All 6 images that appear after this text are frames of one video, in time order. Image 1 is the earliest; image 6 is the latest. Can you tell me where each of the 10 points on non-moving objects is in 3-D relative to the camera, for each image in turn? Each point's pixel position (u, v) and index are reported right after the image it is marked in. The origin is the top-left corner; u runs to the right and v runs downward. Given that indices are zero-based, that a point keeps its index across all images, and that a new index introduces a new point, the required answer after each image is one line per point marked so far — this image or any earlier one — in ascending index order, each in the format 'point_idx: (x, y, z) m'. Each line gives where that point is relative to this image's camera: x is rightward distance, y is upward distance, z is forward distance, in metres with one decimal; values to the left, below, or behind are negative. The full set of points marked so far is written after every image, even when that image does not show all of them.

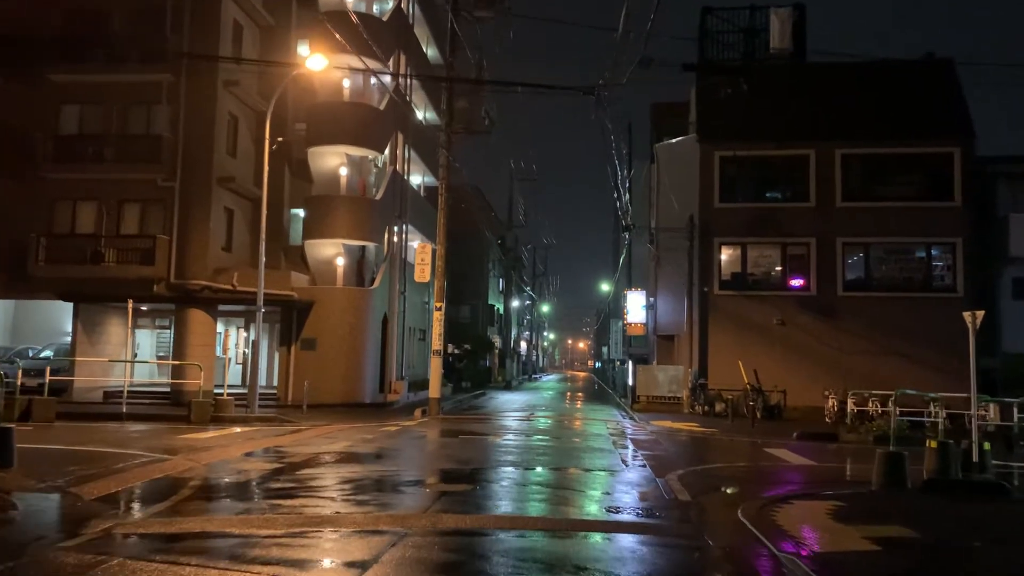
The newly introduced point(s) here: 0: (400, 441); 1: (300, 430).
0: (-2.3, -3.1, +16.8) m
1: (-5.1, -3.4, +19.7) m
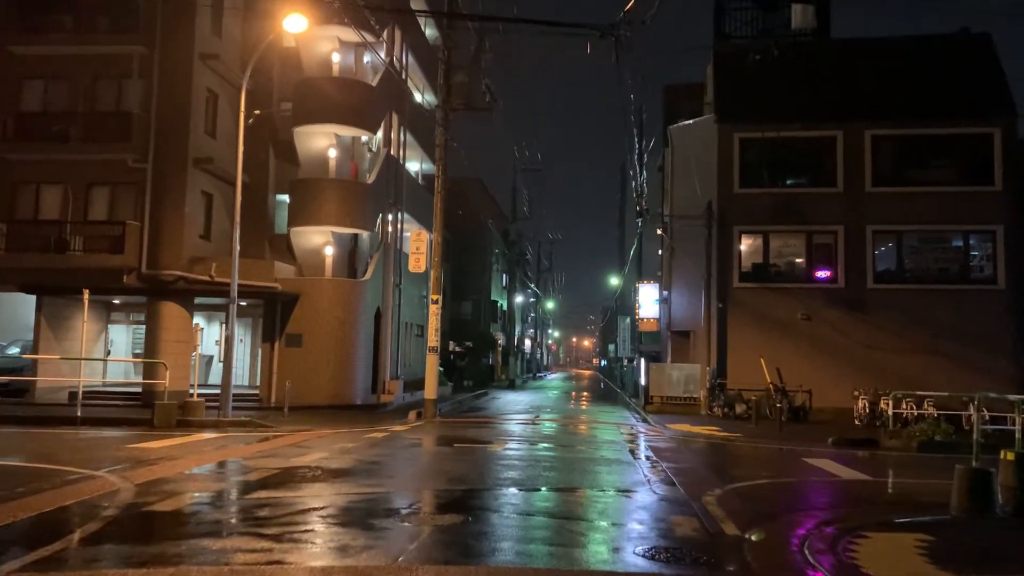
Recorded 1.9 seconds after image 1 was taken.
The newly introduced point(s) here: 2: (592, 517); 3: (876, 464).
0: (-2.2, -2.9, +14.5) m
1: (-5.0, -3.2, +17.4) m
2: (+0.9, -2.5, +9.0) m
3: (+8.3, -4.0, +18.7) m
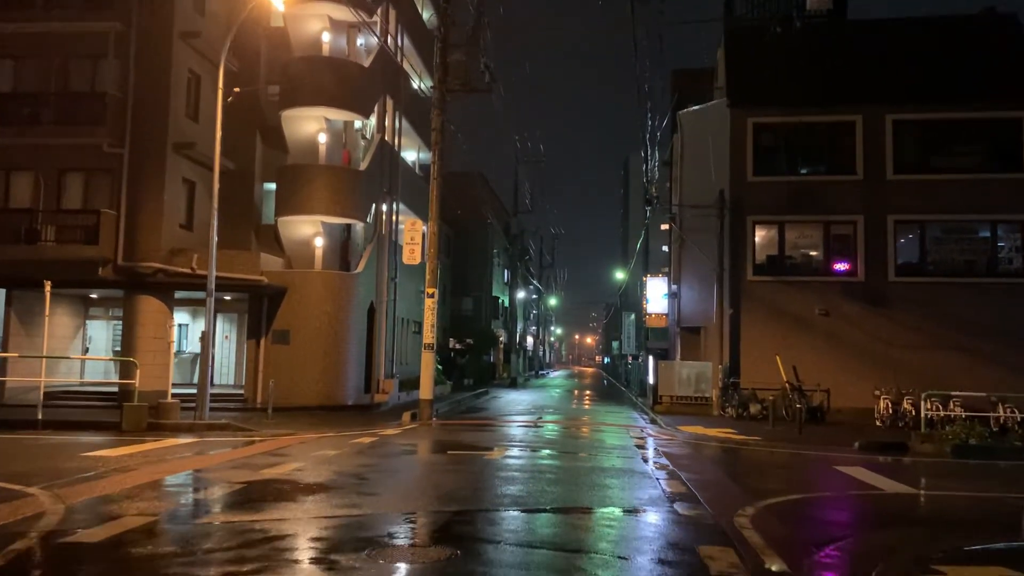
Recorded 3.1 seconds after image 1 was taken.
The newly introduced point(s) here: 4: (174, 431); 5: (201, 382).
0: (-2.2, -2.7, +13.1) m
1: (-5.0, -3.0, +16.0) m
2: (+0.9, -2.4, +7.5) m
3: (+8.3, -3.8, +17.1) m
4: (-7.0, -2.9, +16.9) m
5: (-6.8, -2.1, +17.8) m
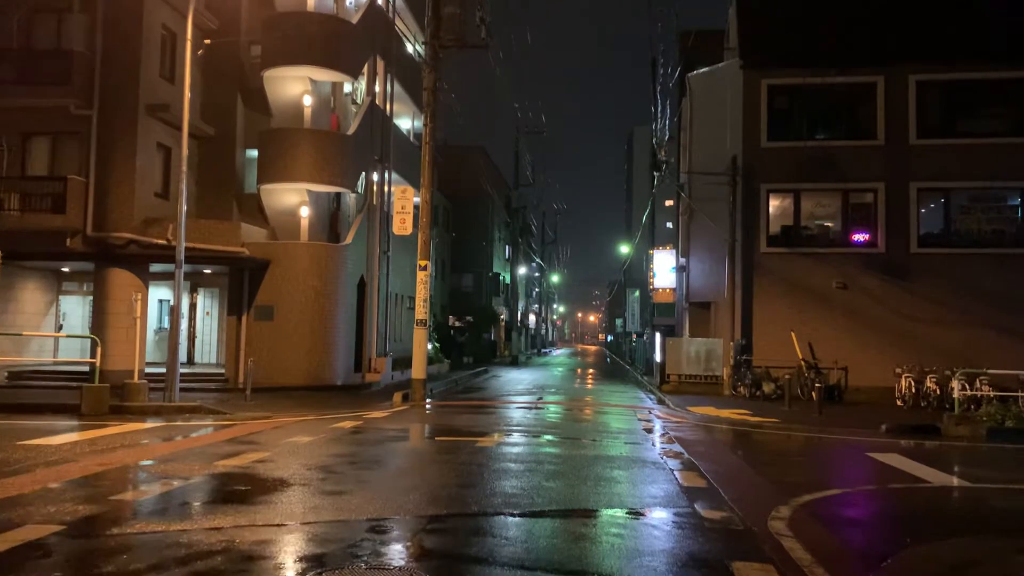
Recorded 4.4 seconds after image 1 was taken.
0: (-2.3, -2.3, +11.6) m
1: (-5.1, -2.5, +14.5) m
2: (+0.8, -2.0, +6.1) m
3: (+8.2, -3.2, +15.7) m
4: (-7.0, -2.4, +15.5) m
5: (-6.8, -1.5, +16.4) m
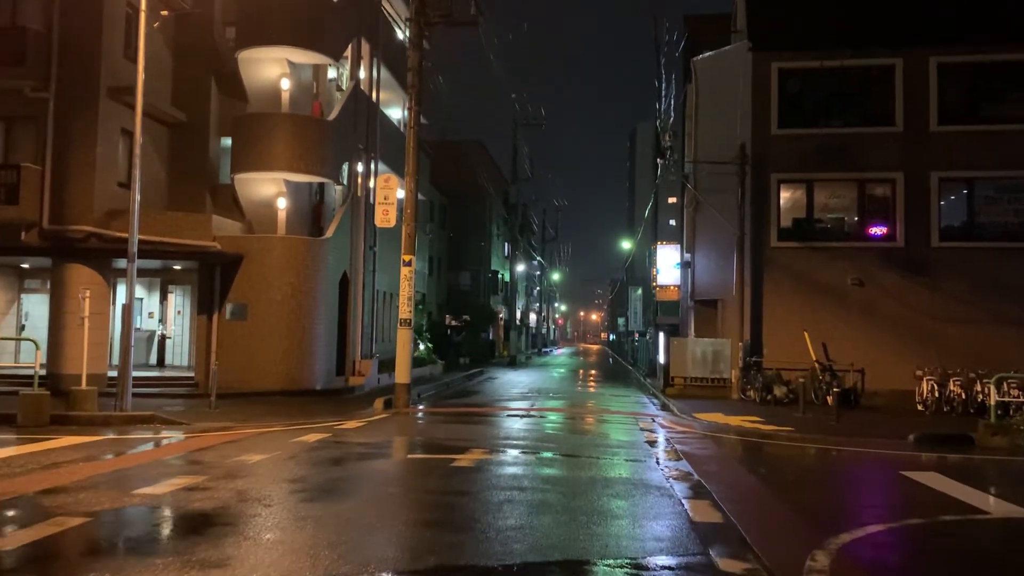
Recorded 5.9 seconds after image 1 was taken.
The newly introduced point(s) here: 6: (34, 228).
0: (-2.5, -2.2, +10.0) m
1: (-5.3, -2.4, +13.0) m
2: (+0.5, -2.0, +4.5) m
3: (+8.0, -3.2, +14.1) m
4: (-7.2, -2.3, +13.9) m
5: (-7.0, -1.4, +14.8) m
6: (-11.0, +1.4, +18.8) m
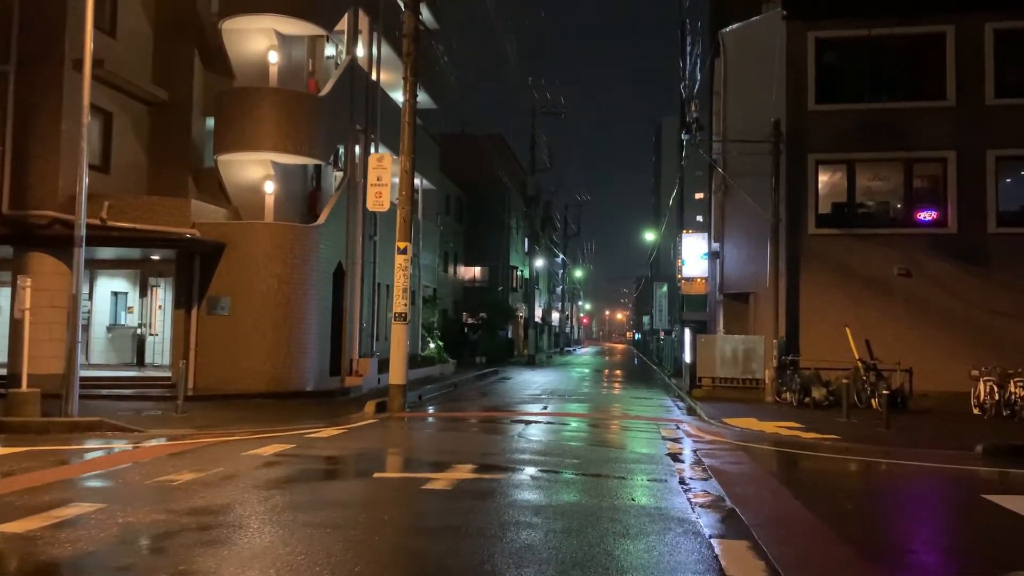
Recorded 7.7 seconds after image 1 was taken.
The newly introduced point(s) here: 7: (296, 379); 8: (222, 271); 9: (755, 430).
0: (-2.7, -2.0, +8.1) m
1: (-5.3, -2.2, +11.1) m
2: (+0.2, -1.8, +2.5) m
3: (+8.0, -2.9, +11.8) m
4: (-7.2, -2.1, +12.1) m
5: (-7.0, -1.2, +13.0) m
6: (-10.9, +1.6, +17.1) m
7: (-5.0, -2.1, +19.0) m
8: (-6.6, +0.4, +18.7) m
9: (+4.9, -2.9, +16.8) m
